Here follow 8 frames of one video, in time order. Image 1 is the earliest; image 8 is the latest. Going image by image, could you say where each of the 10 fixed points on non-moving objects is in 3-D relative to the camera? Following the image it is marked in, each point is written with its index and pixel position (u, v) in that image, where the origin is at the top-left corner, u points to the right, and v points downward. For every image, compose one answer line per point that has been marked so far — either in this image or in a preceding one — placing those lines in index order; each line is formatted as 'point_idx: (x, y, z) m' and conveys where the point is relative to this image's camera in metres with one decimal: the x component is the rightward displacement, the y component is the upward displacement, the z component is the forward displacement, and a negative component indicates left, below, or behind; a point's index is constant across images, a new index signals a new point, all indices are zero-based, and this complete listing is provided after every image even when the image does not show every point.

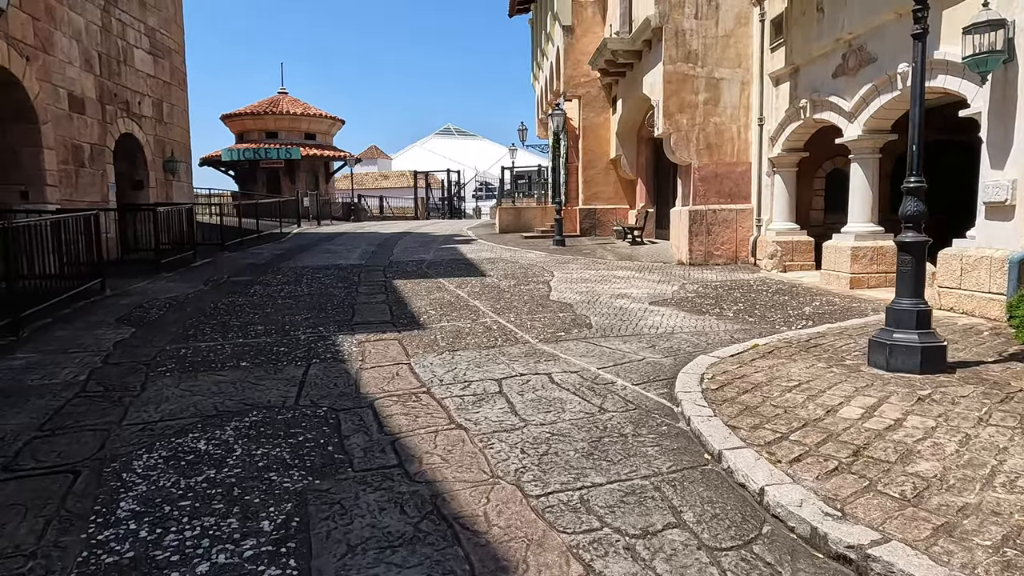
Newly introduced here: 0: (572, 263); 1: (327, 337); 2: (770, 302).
0: (+1.0, +0.4, +10.8) m
1: (-1.6, -0.4, +5.7) m
2: (+2.8, -0.2, +7.3) m
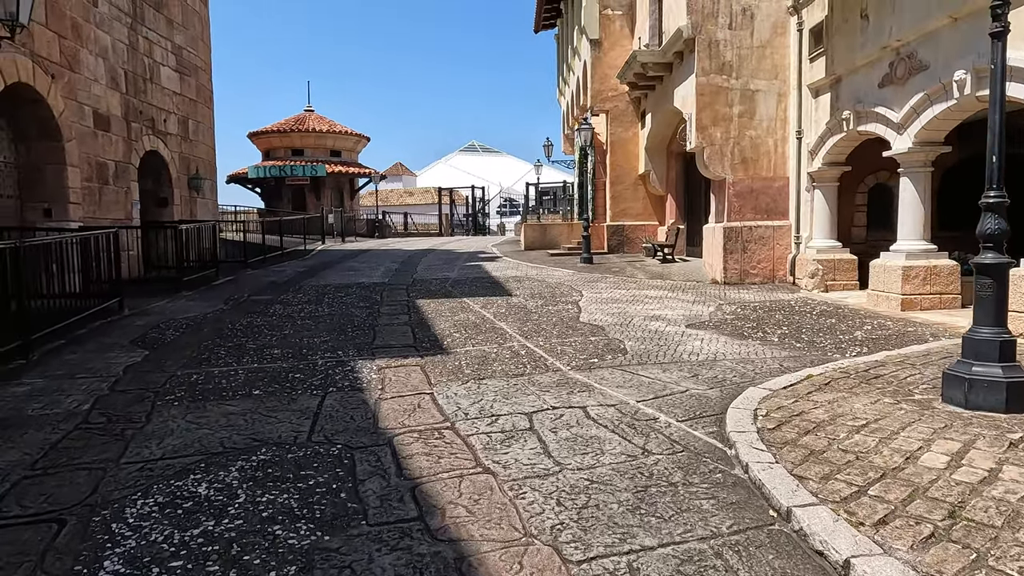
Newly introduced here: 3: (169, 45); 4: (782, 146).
0: (+1.4, +0.1, +10.4) m
1: (-1.4, -0.6, +5.4) m
2: (+3.1, -0.4, +6.8) m
3: (-6.9, +4.9, +13.4) m
4: (+4.3, +2.2, +10.5) m
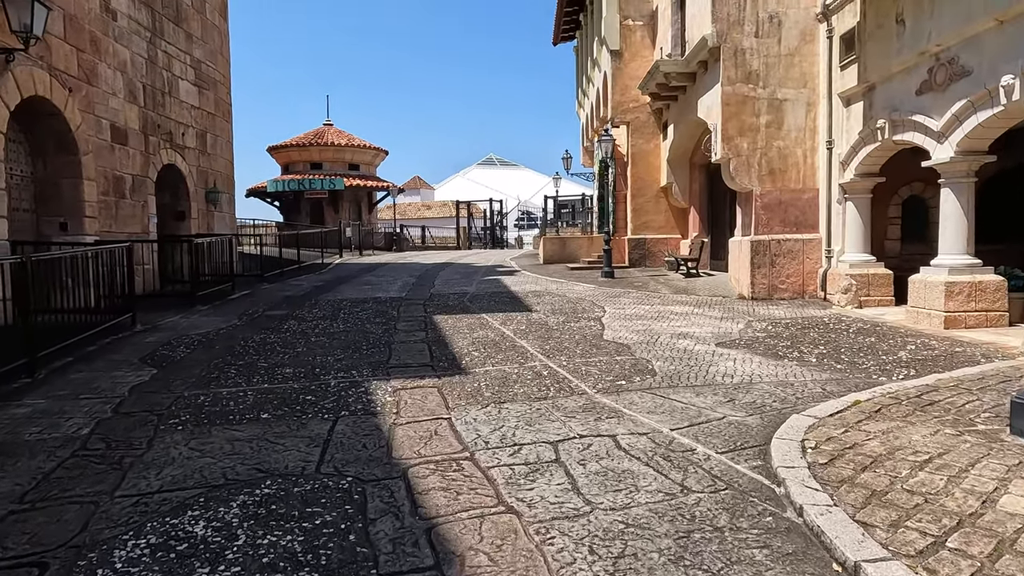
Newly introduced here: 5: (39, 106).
0: (+1.7, -0.1, +10.1) m
1: (-1.2, -0.7, +5.2) m
2: (+3.3, -0.5, +6.5) m
3: (-6.5, +4.6, +13.4) m
4: (+4.6, +2.0, +10.1) m
5: (-6.4, +2.5, +9.0) m
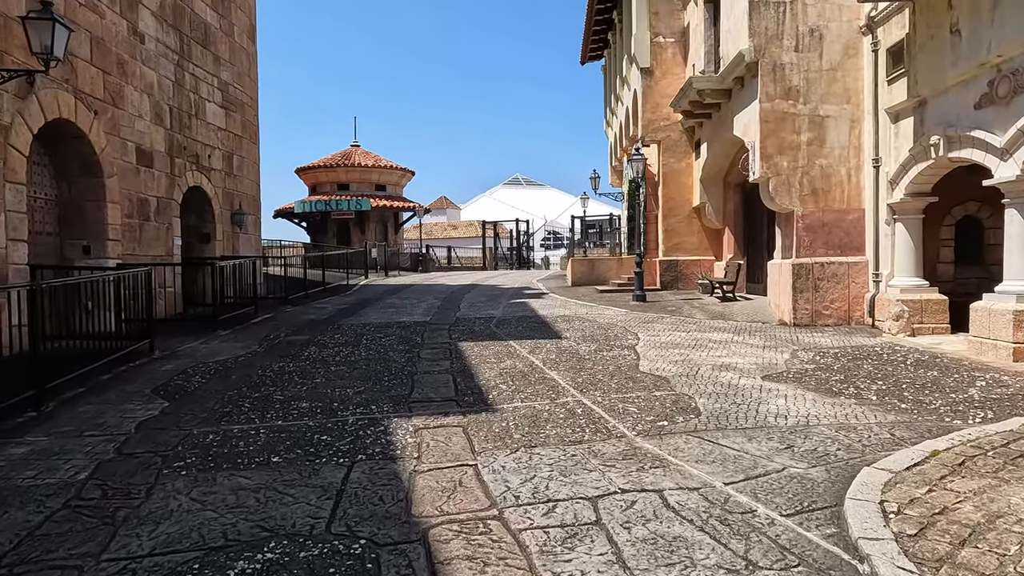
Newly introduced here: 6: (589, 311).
0: (+2.1, -0.5, +9.7) m
1: (-1.0, -1.0, +4.8) m
2: (+3.6, -0.8, +5.9) m
3: (-6.0, +4.2, +13.4) m
4: (+5.0, +1.6, +9.6) m
5: (-6.1, +2.2, +8.9) m
6: (+1.3, -0.4, +11.0) m
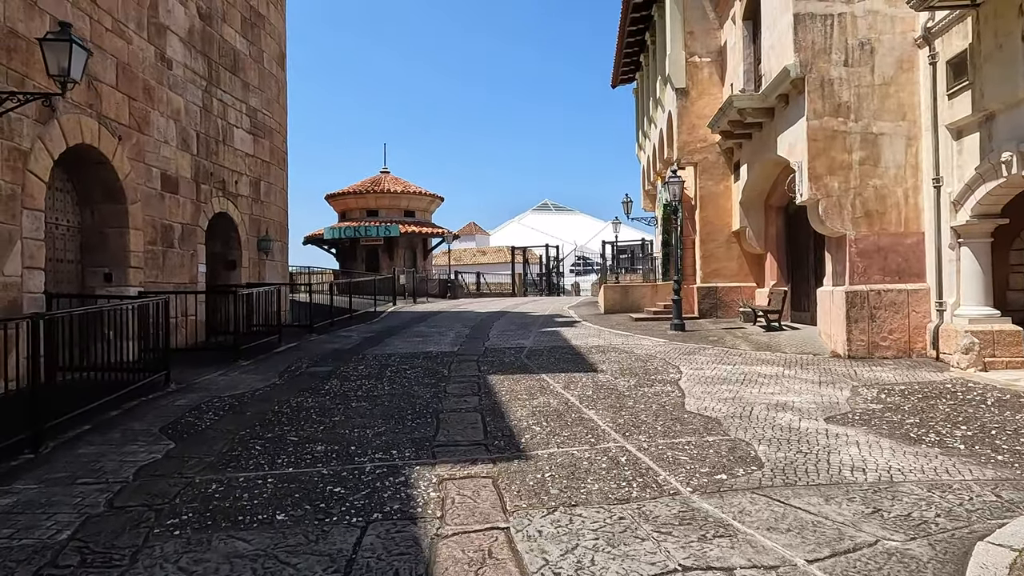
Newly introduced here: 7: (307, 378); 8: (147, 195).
0: (+2.6, -0.9, +9.0) m
1: (-0.7, -1.2, +4.3) m
2: (+3.9, -1.1, +5.2) m
3: (-5.4, +3.6, +13.3) m
4: (+5.4, +1.2, +8.9) m
5: (-5.6, +1.8, +8.8) m
6: (+1.8, -0.8, +10.5) m
7: (-2.5, -1.1, +8.0) m
8: (-5.5, +1.4, +10.0) m
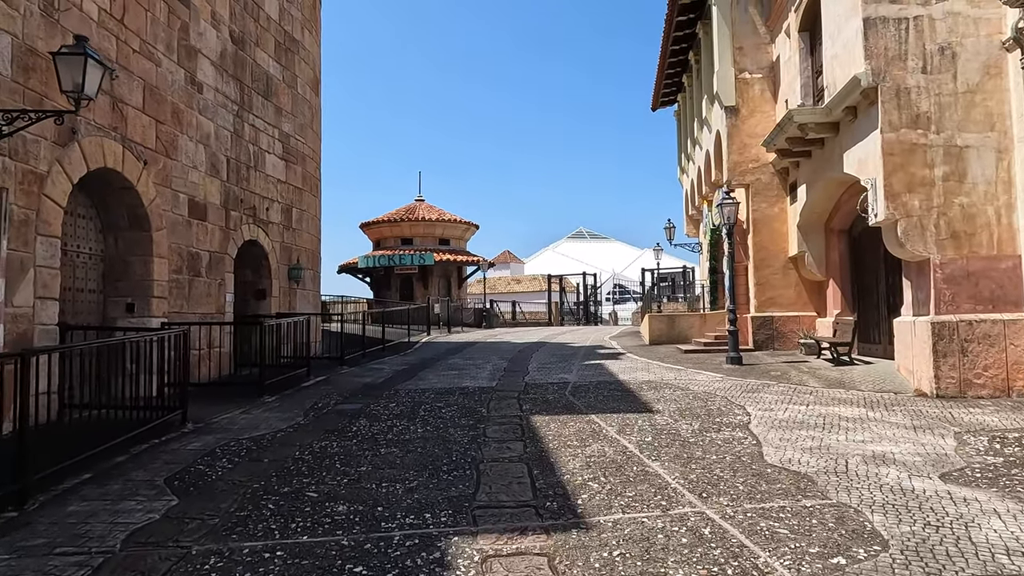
0: (+3.1, -1.3, +8.1) m
1: (-0.4, -1.4, +3.6) m
2: (+4.2, -1.3, +4.3) m
3: (-4.6, +3.0, +12.9) m
4: (+6.0, +0.9, +8.0) m
5: (-5.1, +1.4, +8.4) m
6: (+2.4, -1.3, +9.6) m
7: (-2.0, -1.4, +7.3) m
8: (-4.9, +1.0, +9.6) m
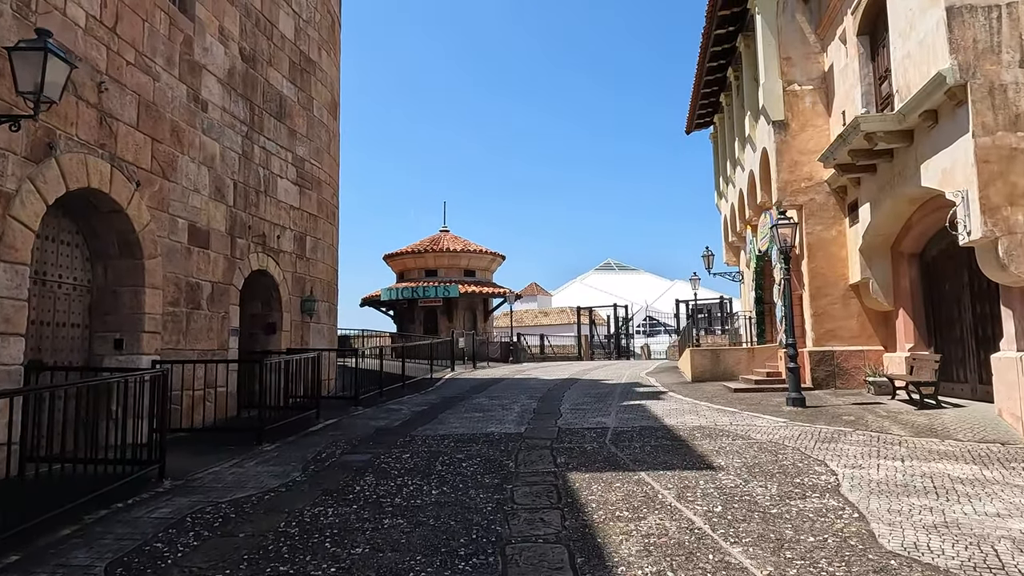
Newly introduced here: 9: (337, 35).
0: (+3.4, -1.6, +6.8) m
1: (-0.3, -1.5, +2.4) m
2: (+4.4, -1.4, +2.9) m
3: (-4.1, +2.4, +12.2) m
4: (+6.3, +0.6, +6.7) m
5: (-4.8, +1.0, +7.6) m
6: (+2.8, -1.7, +8.3) m
7: (-1.7, -1.7, +6.3) m
8: (-4.5, +0.5, +8.8) m
9: (-3.8, +5.5, +14.5) m
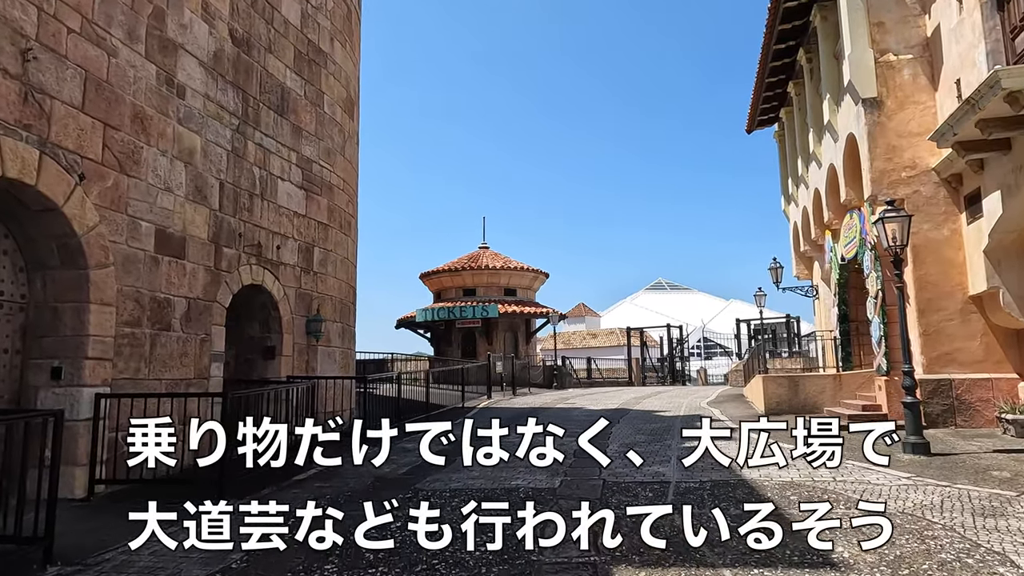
0: (+3.6, -1.7, +4.7) m
1: (-0.4, -1.4, +0.6) m
2: (+4.3, -1.3, +0.7) m
3: (-3.5, +2.1, +10.7) m
4: (+6.4, +0.6, +4.4) m
5: (-4.5, +0.8, +6.1) m
6: (+3.1, -1.8, +6.2) m
7: (-1.5, -1.8, +4.5) m
8: (-4.2, +0.3, +7.3) m
9: (-3.1, +5.2, +13.1) m
